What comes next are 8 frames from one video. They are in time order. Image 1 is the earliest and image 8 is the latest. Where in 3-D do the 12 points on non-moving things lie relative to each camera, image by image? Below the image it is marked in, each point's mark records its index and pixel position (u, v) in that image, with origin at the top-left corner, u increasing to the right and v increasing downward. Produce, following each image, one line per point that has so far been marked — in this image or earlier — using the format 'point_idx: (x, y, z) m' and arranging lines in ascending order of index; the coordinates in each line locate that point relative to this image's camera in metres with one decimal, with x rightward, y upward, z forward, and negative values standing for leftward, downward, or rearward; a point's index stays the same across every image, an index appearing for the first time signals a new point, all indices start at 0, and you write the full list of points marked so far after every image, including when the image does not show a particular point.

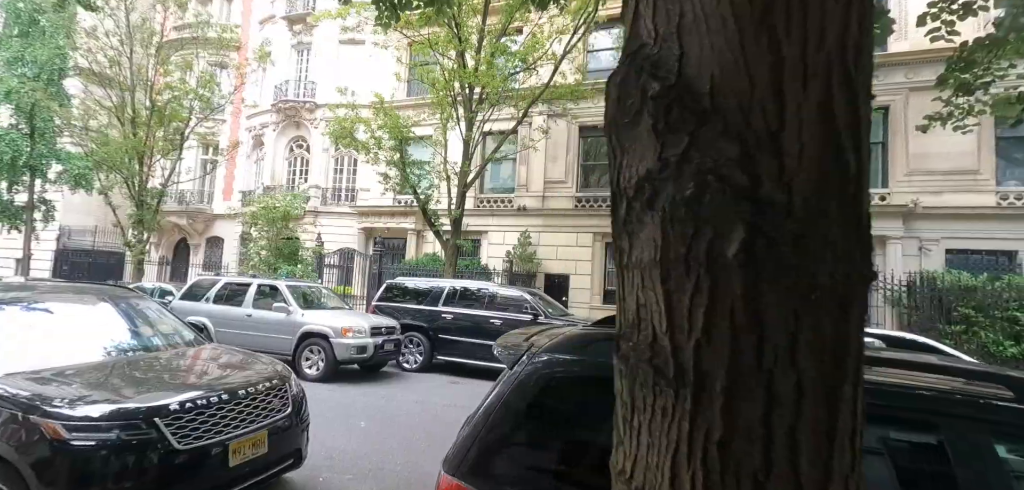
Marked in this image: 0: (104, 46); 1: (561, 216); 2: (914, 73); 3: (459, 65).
0: (-13.4, +6.5, +16.6) m
1: (+1.6, +1.0, +16.8) m
2: (+11.0, +4.7, +13.9) m
3: (-1.3, +4.5, +12.5) m
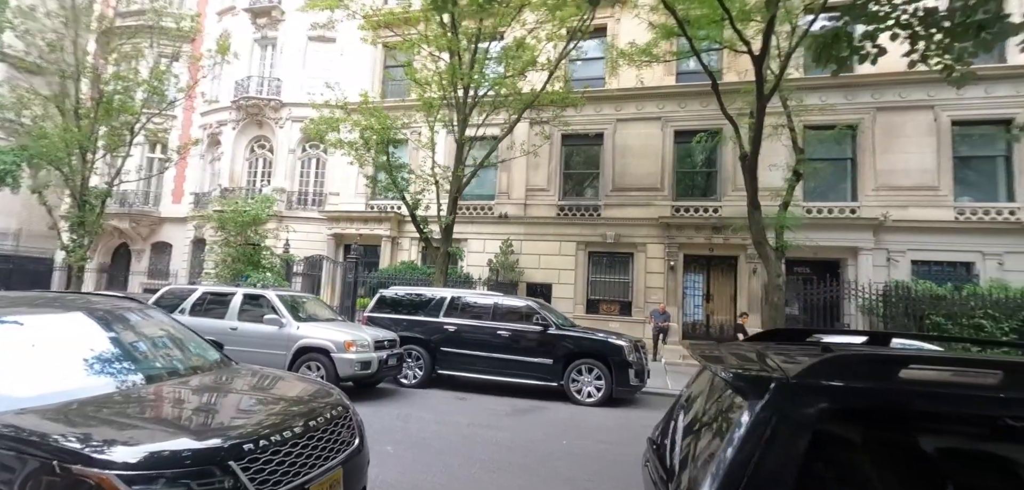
0: (-13.9, +6.4, +15.0) m
1: (+1.0, +0.7, +16.6) m
2: (+10.6, +4.4, +14.6) m
3: (-1.5, +4.3, +12.1) m
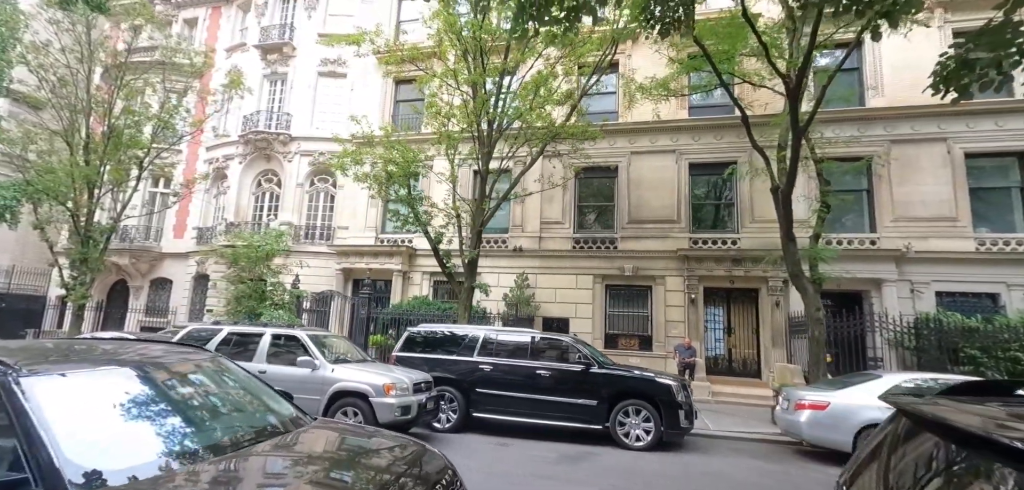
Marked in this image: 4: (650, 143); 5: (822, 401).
0: (-13.4, +5.3, +14.8) m
1: (+1.5, -0.4, +16.3) m
2: (+11.1, +3.4, +14.8) m
3: (-0.9, +3.5, +12.0) m
4: (+4.4, +3.3, +16.4) m
5: (+4.4, -2.2, +7.2) m
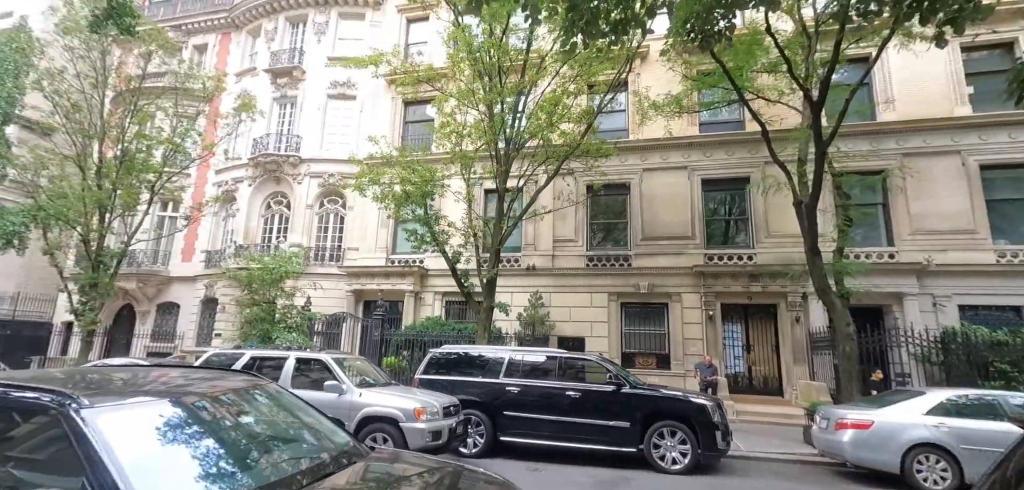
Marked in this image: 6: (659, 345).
0: (-13.0, +4.6, +14.9) m
1: (+1.9, -1.0, +16.2) m
2: (+11.5, +3.1, +14.8) m
3: (-0.5, +3.0, +12.0) m
4: (+4.8, +2.8, +16.4) m
5: (+4.9, -2.4, +7.0) m
6: (+4.5, -3.0, +15.5) m
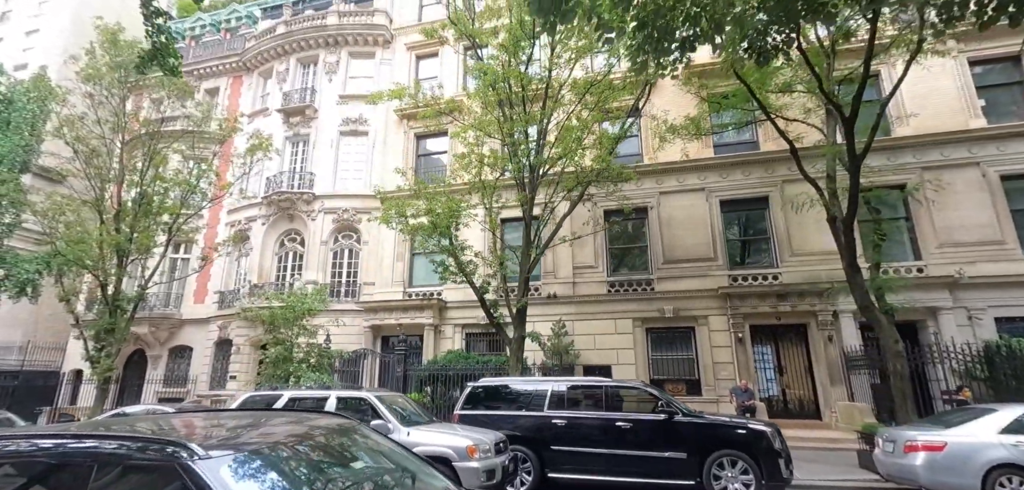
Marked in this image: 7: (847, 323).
0: (-12.6, +3.3, +15.0) m
1: (+2.6, -1.8, +15.9) m
2: (+12.0, +2.7, +14.8) m
3: (0.0, +2.3, +12.0) m
4: (+5.4, +2.0, +16.4) m
5: (+5.6, -2.6, +6.7) m
6: (+5.2, -3.7, +15.1) m
7: (+9.2, -2.1, +13.9) m
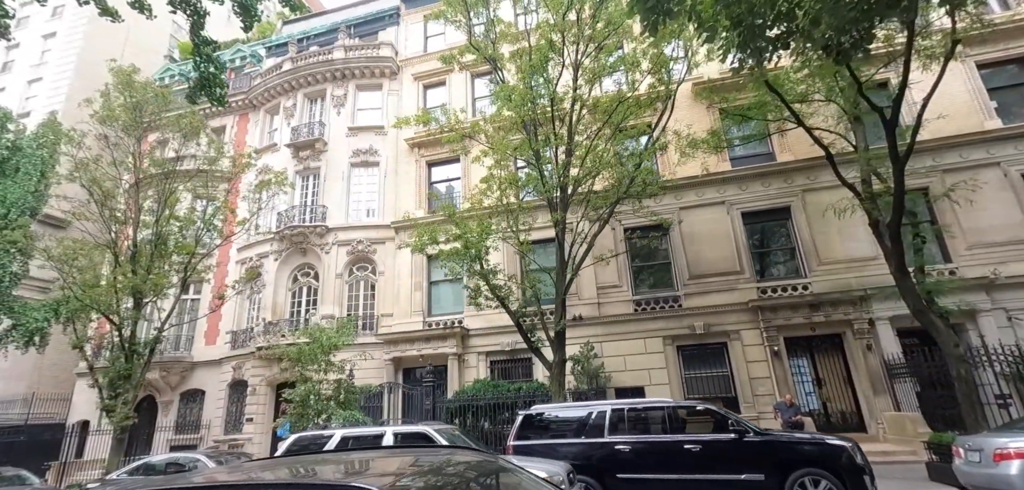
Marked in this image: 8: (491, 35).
0: (-12.0, +2.0, +14.7) m
1: (+3.4, -2.4, +15.6) m
2: (+12.6, +2.6, +14.8) m
3: (+0.6, +1.8, +11.9) m
4: (+6.0, +1.5, +16.3) m
5: (+6.5, -2.5, +6.4) m
6: (+6.1, -4.1, +14.7) m
7: (+10.0, -2.3, +13.6) m
8: (-0.5, +5.2, +12.6) m
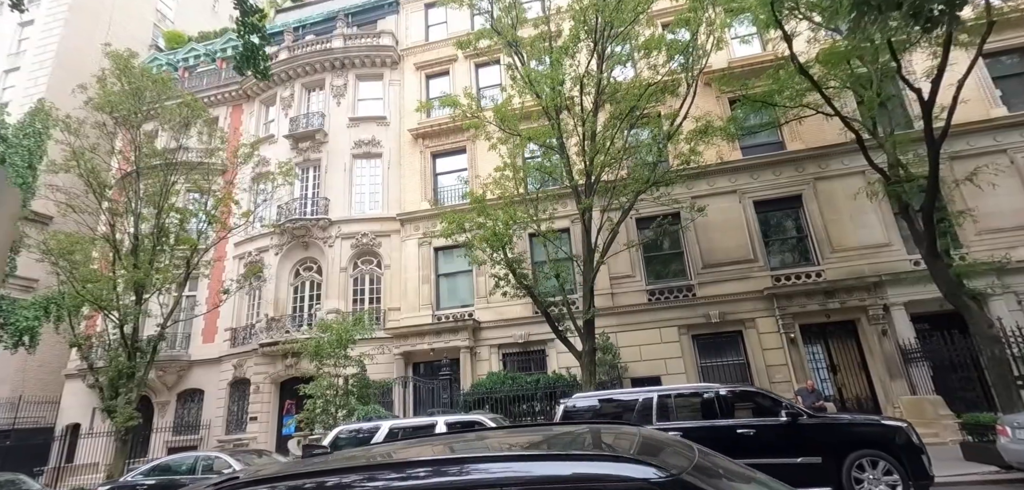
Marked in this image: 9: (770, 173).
0: (-11.6, +2.1, +14.1) m
1: (+3.8, -2.1, +15.5) m
2: (+13.0, +3.0, +15.0) m
3: (+1.1, +2.1, +11.7) m
4: (+6.3, +1.9, +16.3) m
5: (+7.3, -2.2, +6.4) m
6: (+6.6, -3.8, +14.7) m
7: (+10.5, -1.9, +13.7) m
8: (-0.1, +5.5, +12.3) m
9: (+8.2, +2.3, +16.0) m
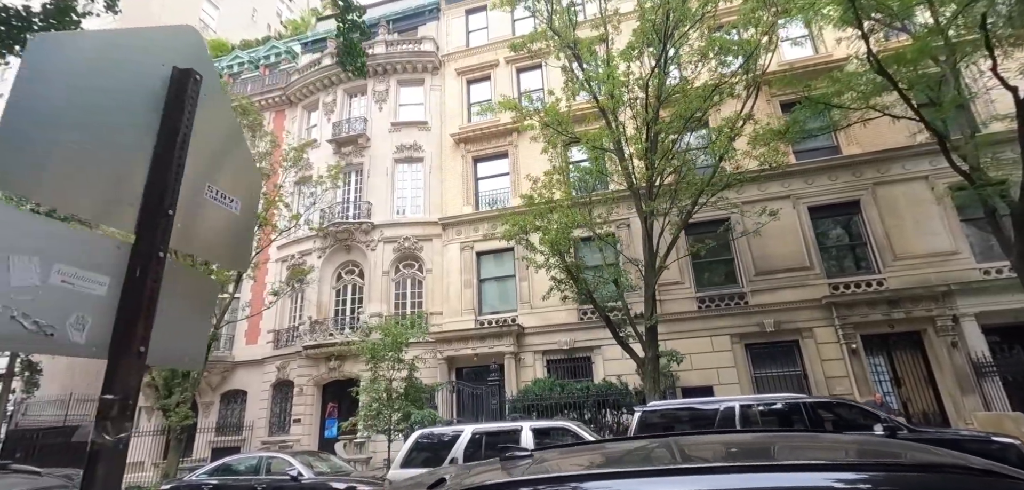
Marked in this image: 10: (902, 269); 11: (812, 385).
0: (-10.1, +2.1, +14.4) m
1: (+5.2, -2.3, +15.1) m
2: (+14.4, +2.7, +14.3) m
3: (+2.4, +2.0, +11.5) m
4: (+7.8, +1.7, +15.8) m
5: (+8.3, -2.3, +5.9) m
6: (+8.0, -4.0, +14.2) m
7: (+11.9, -2.1, +13.1) m
8: (+1.3, +5.4, +12.2) m
9: (+9.6, +2.1, +15.5) m
10: (+10.9, -0.7, +14.2) m
11: (+8.2, -3.8, +13.9) m
